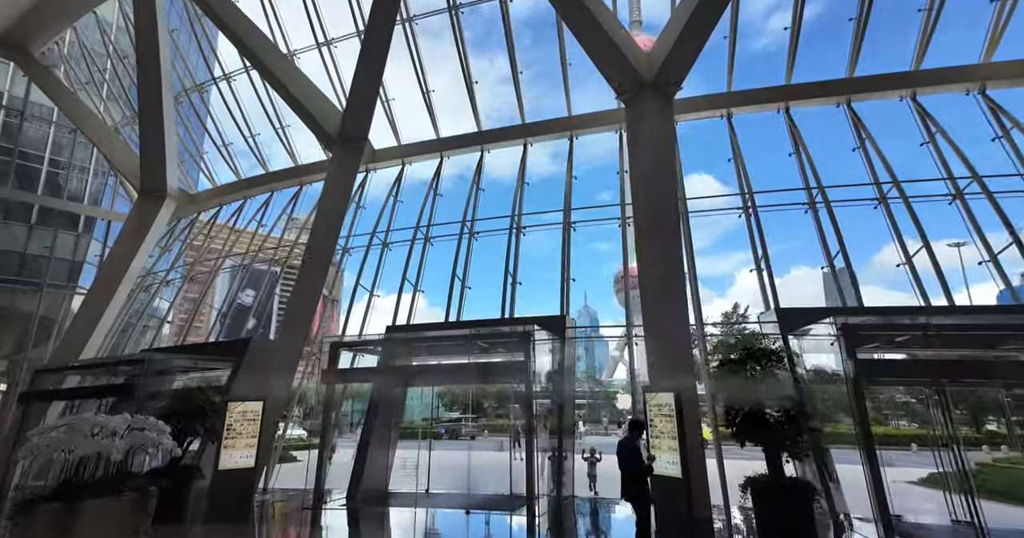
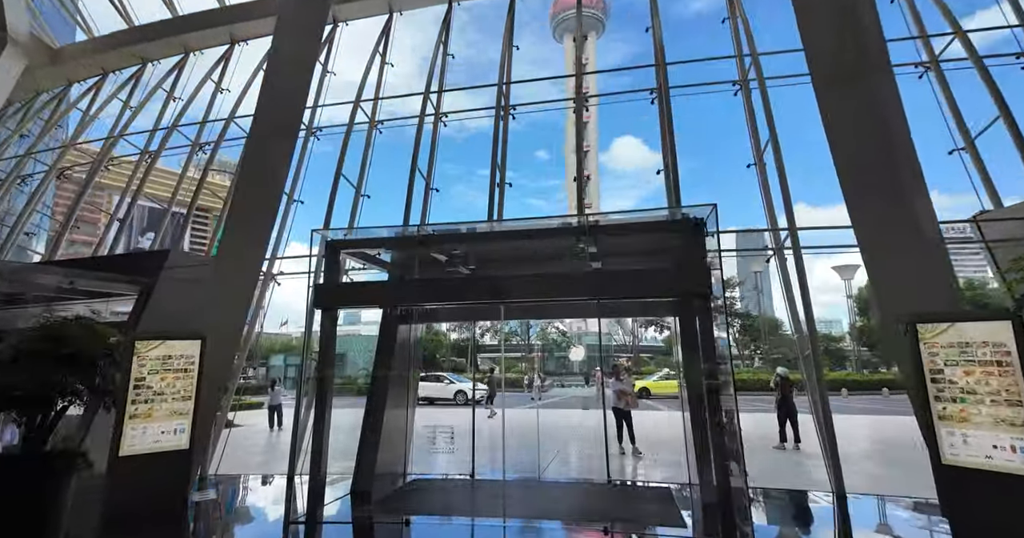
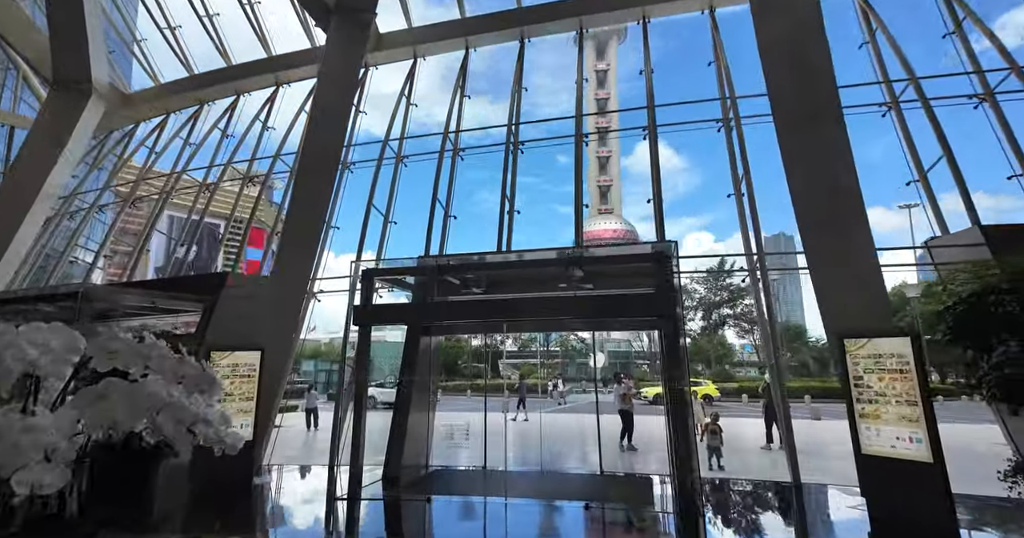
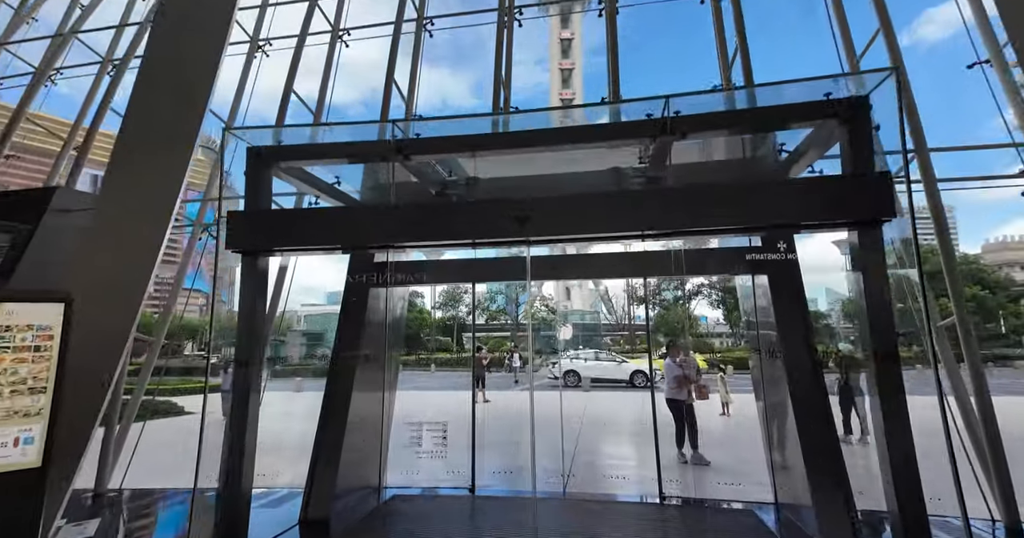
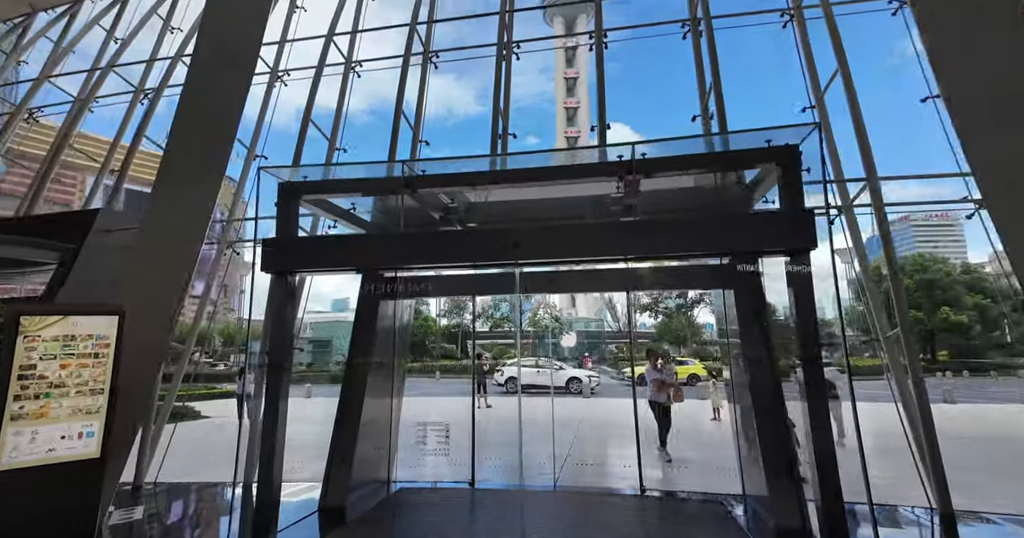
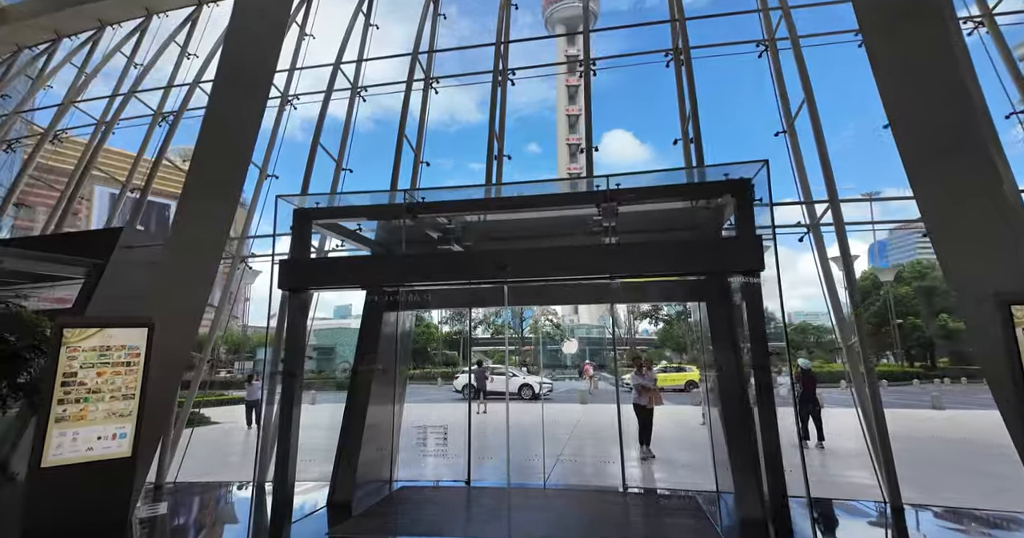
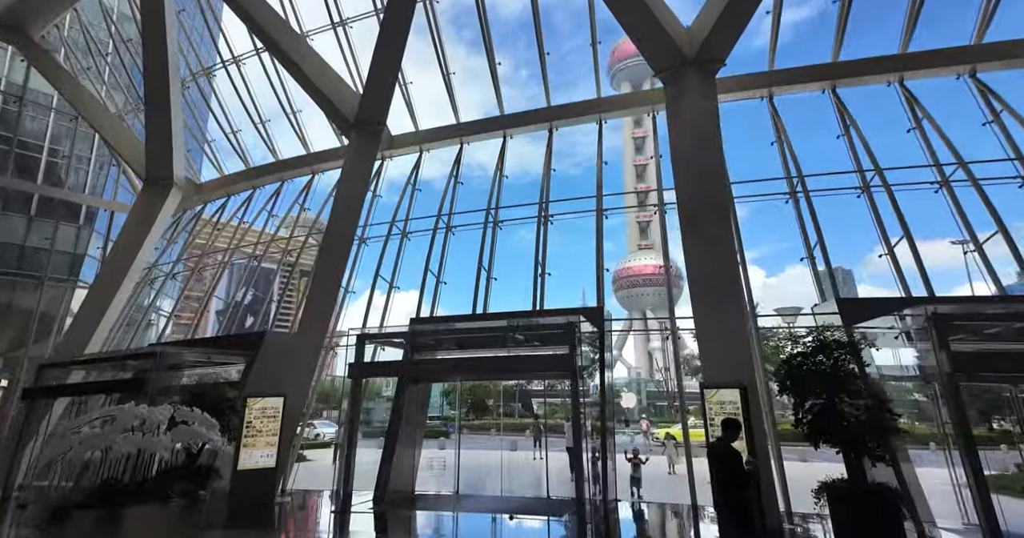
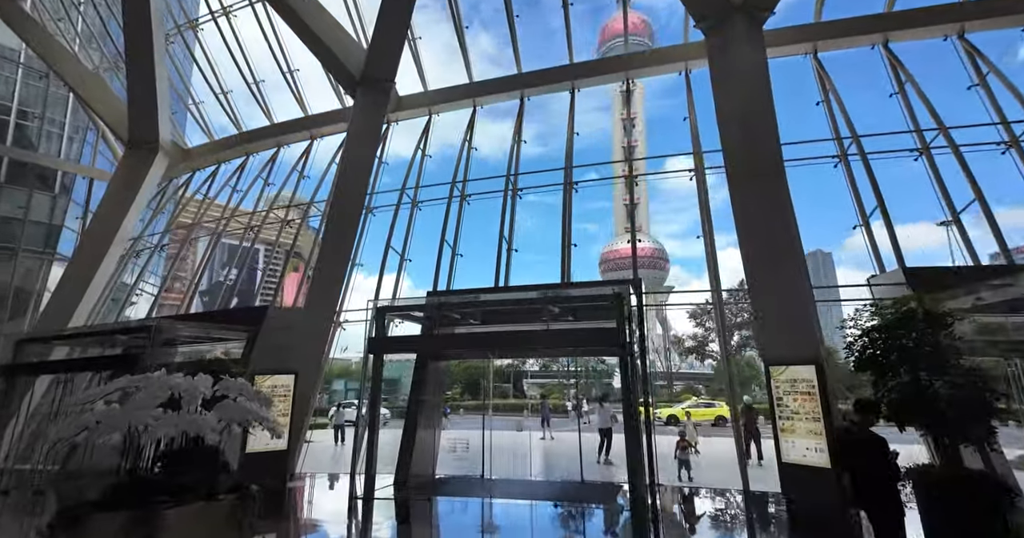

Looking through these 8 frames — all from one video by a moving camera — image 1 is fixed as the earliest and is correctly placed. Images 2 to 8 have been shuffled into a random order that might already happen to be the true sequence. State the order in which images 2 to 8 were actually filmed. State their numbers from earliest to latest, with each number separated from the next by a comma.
7, 8, 3, 2, 6, 5, 4
